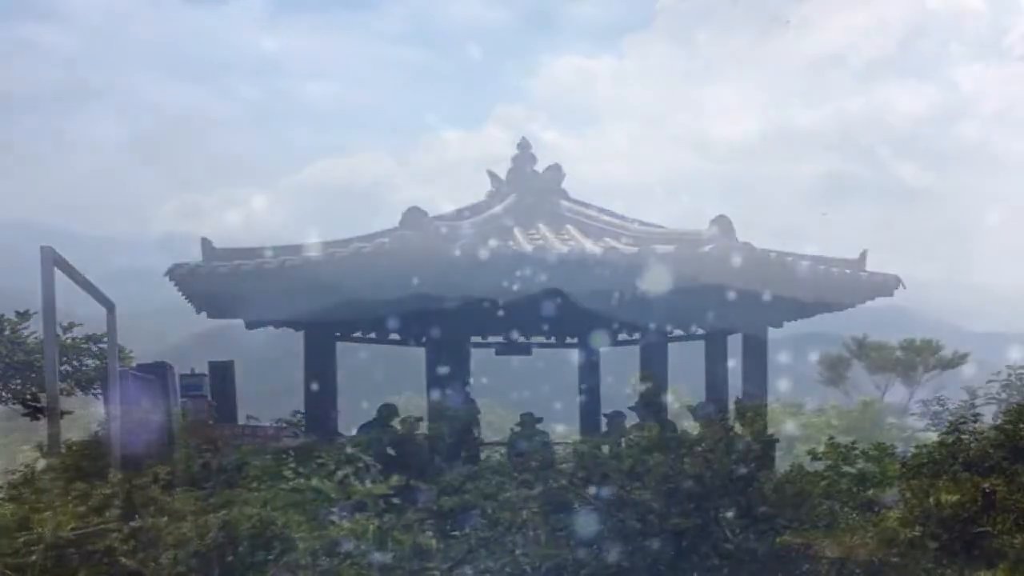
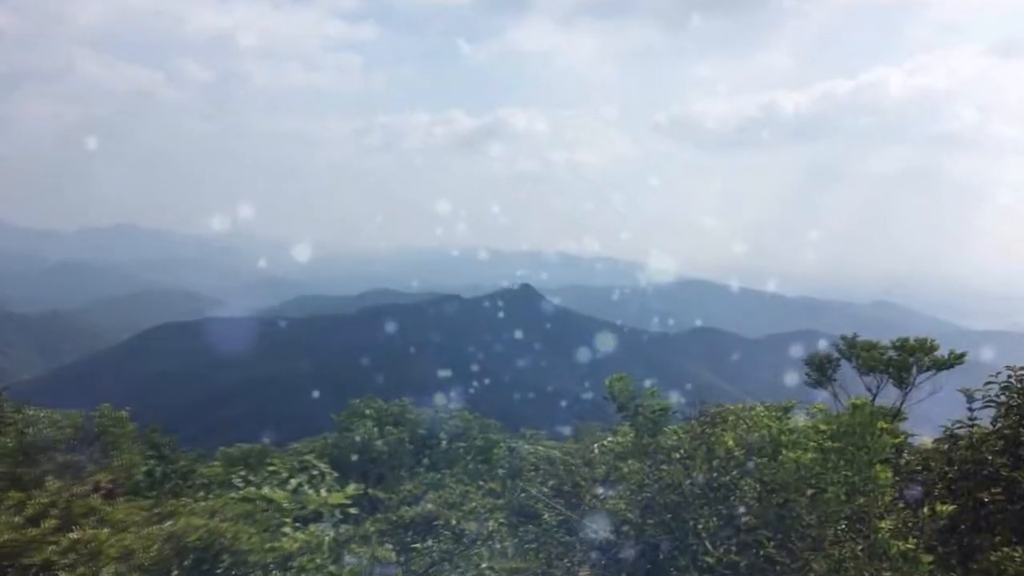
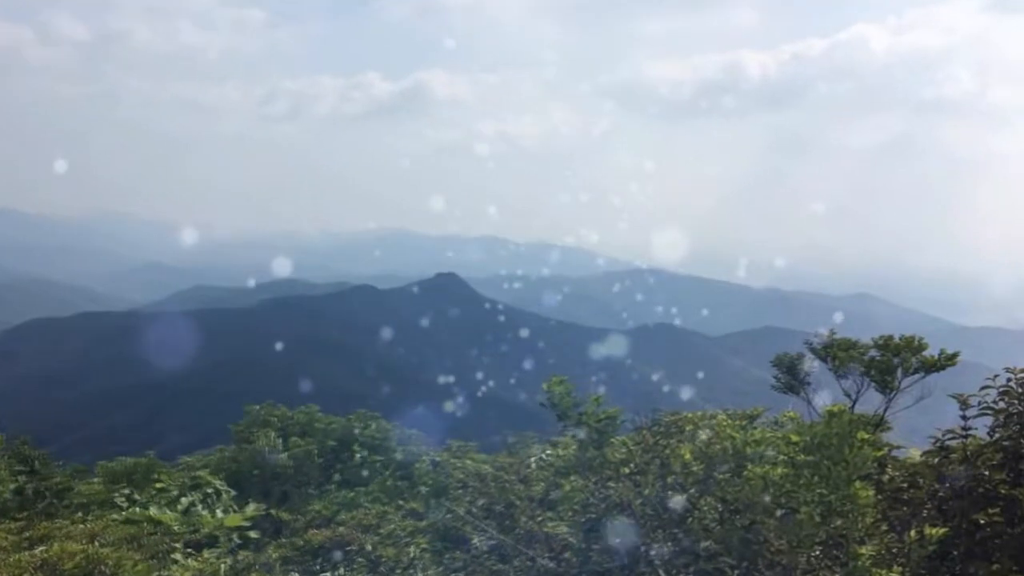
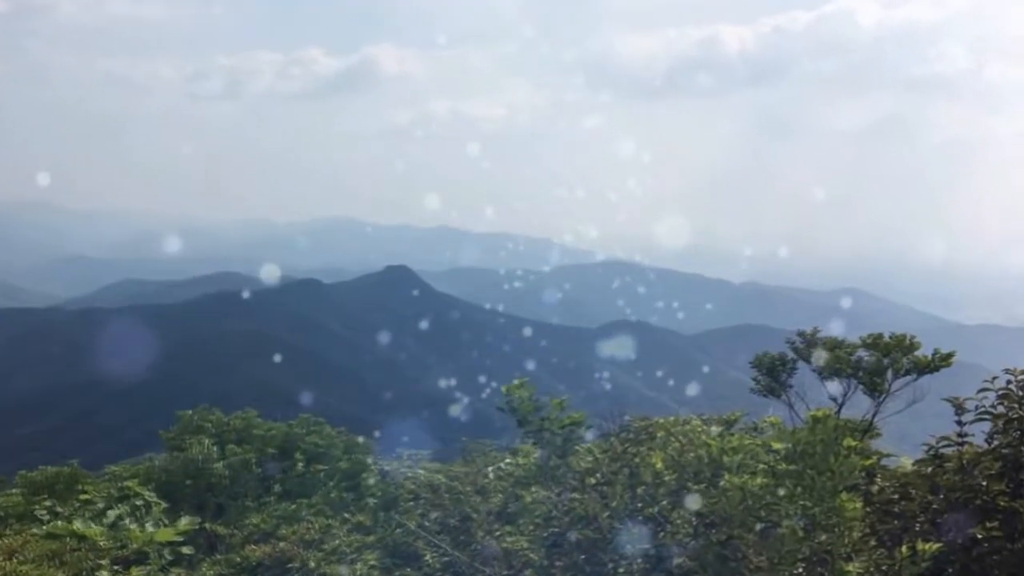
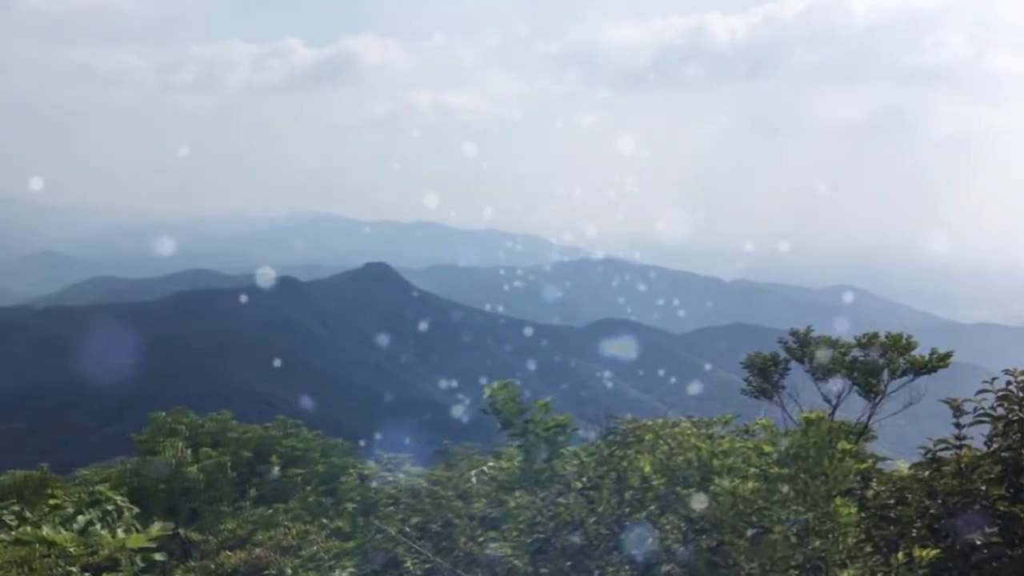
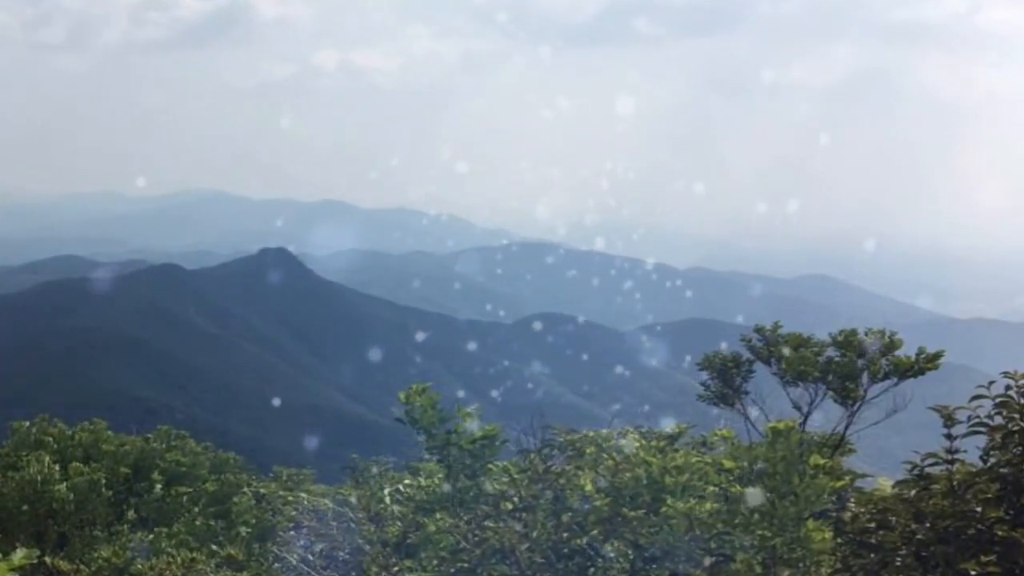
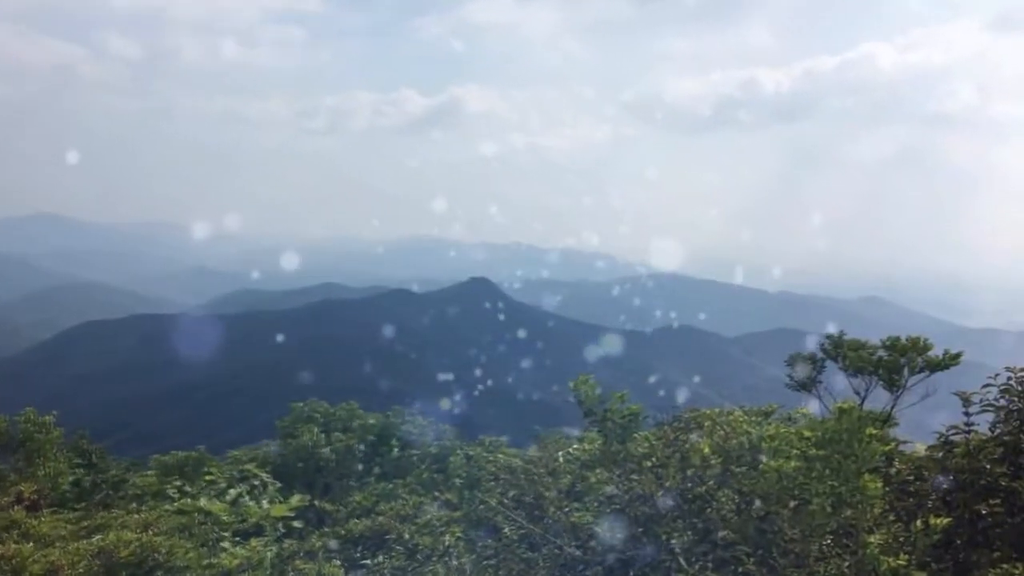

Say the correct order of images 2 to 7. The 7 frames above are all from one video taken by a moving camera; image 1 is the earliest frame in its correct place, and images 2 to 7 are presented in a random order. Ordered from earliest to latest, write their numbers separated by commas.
2, 7, 3, 4, 5, 6
